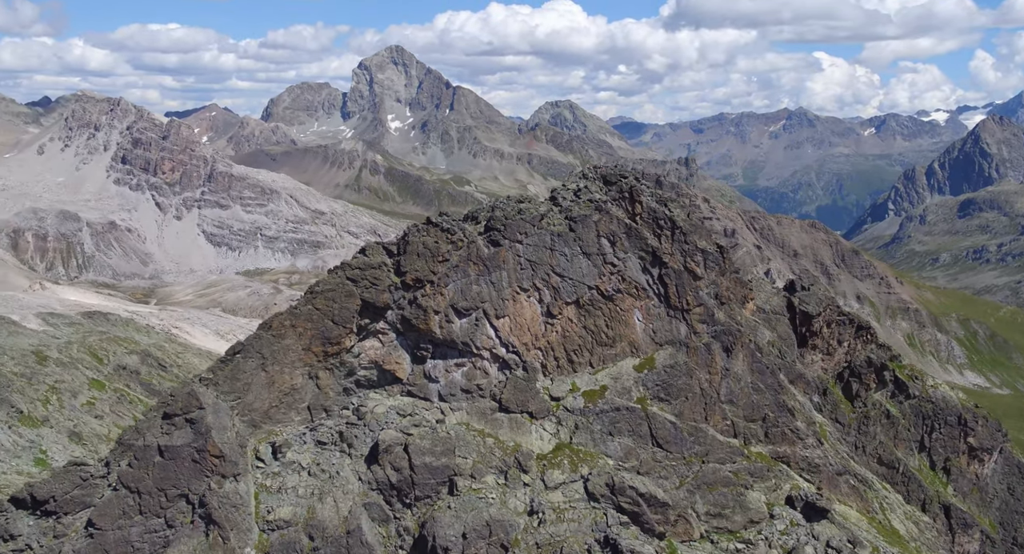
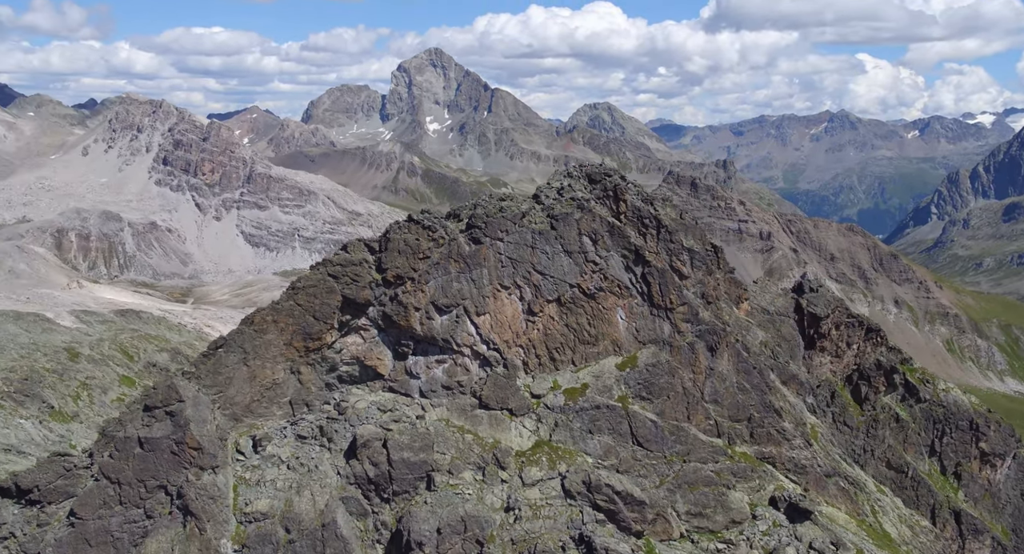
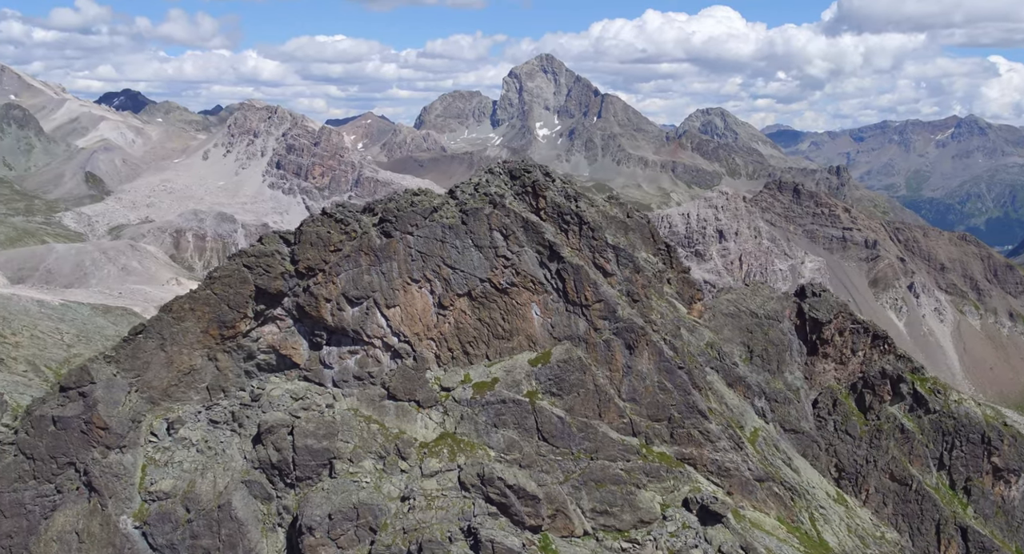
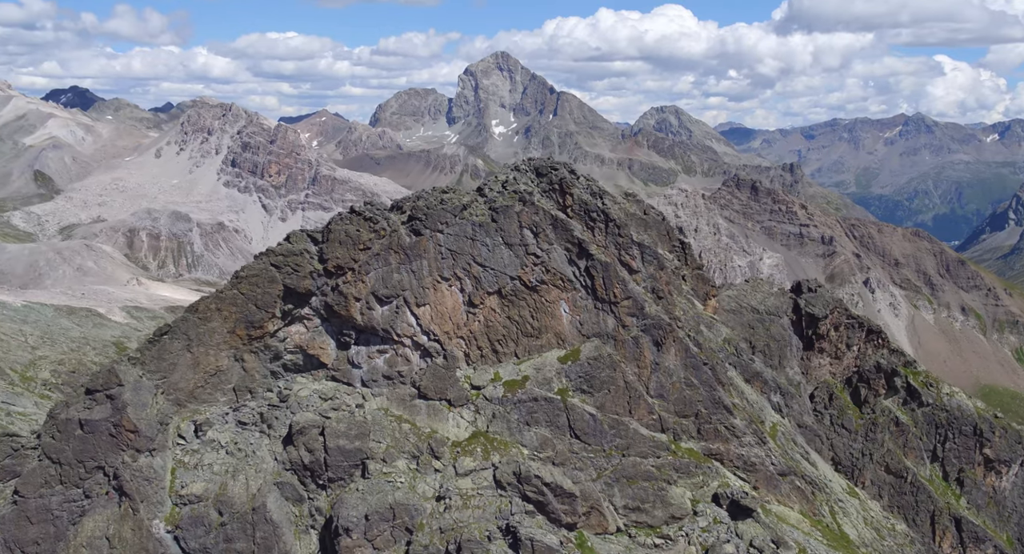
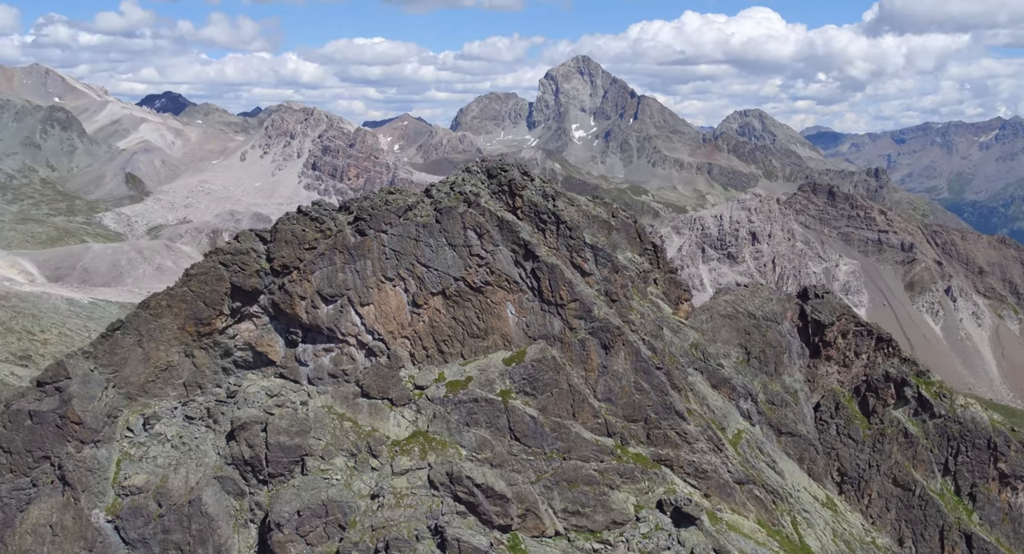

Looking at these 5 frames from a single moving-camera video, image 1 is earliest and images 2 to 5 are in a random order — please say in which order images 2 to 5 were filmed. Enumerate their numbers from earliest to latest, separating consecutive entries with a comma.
2, 4, 3, 5
